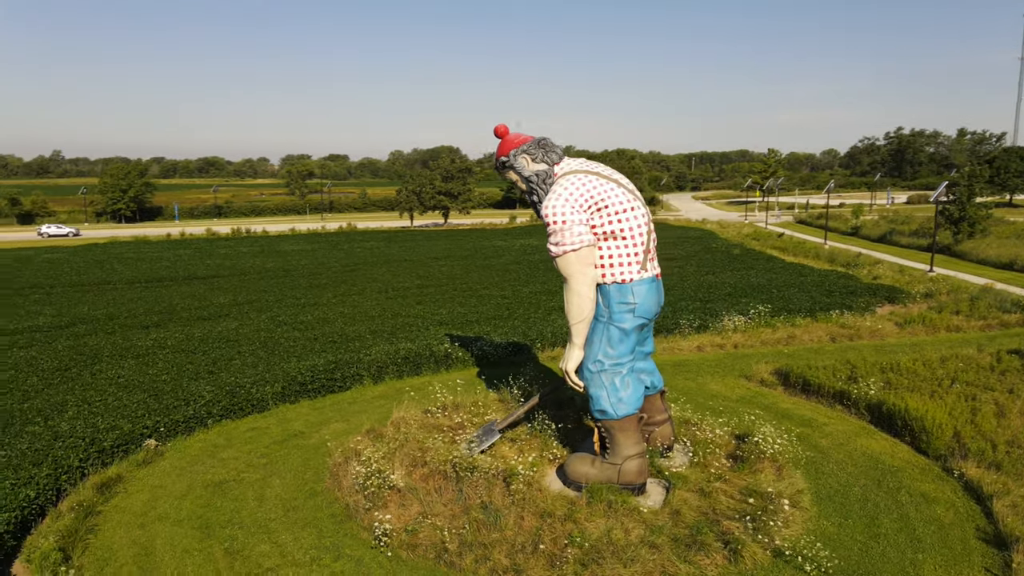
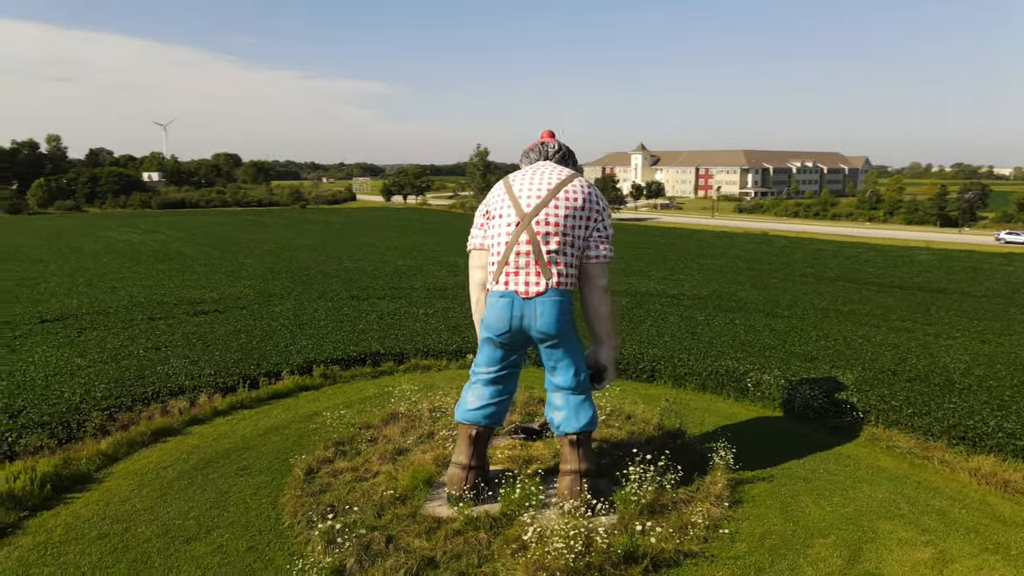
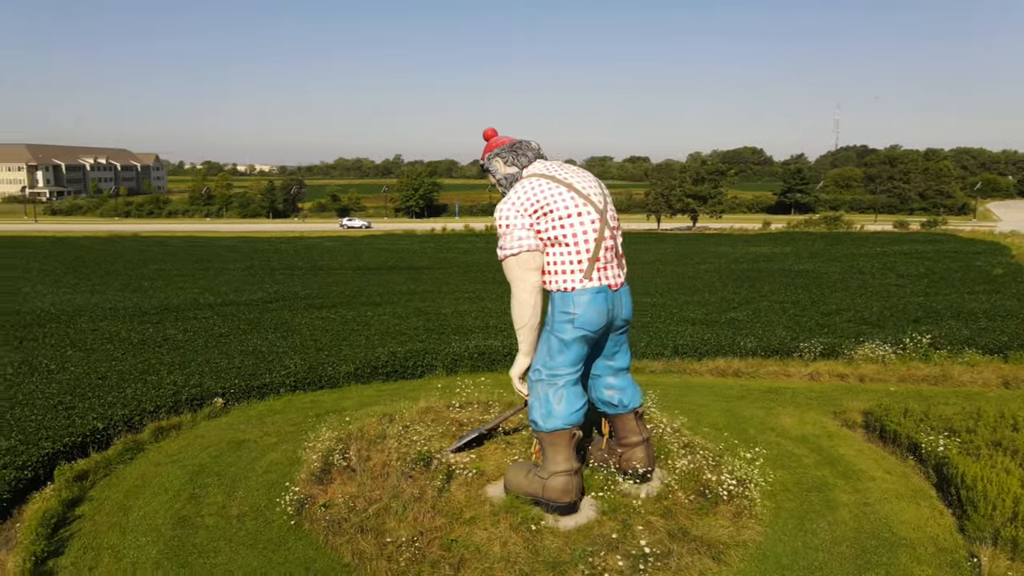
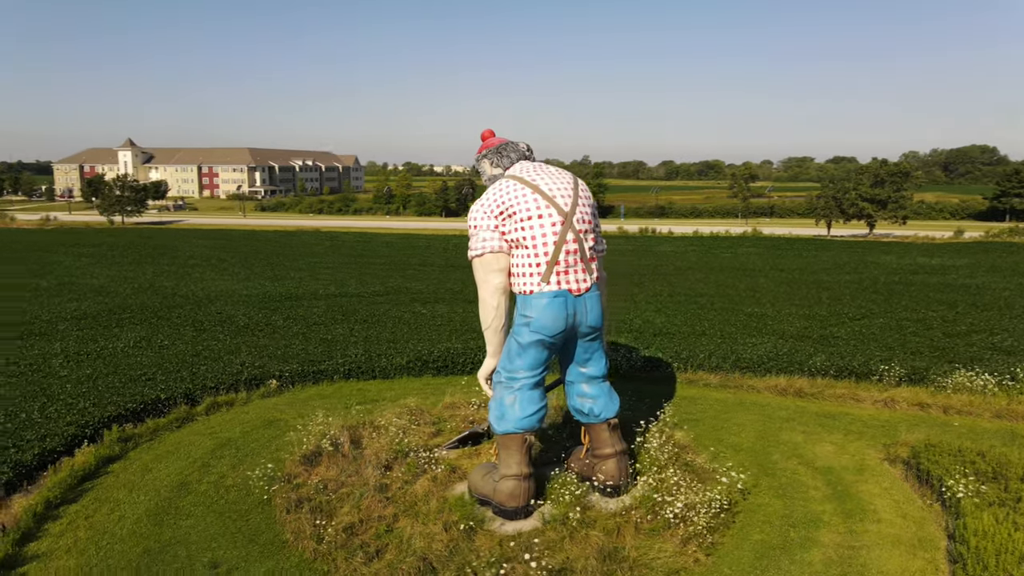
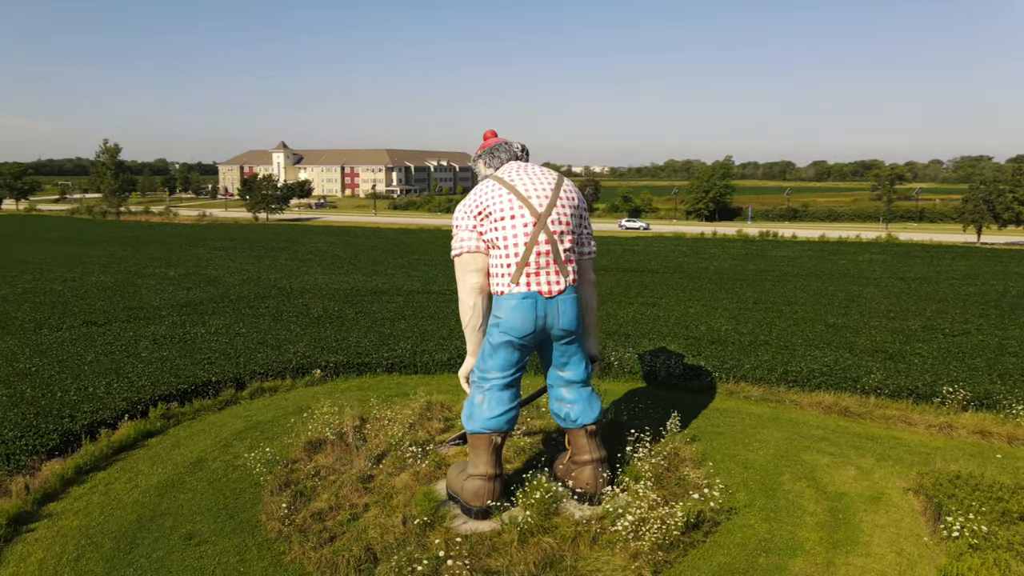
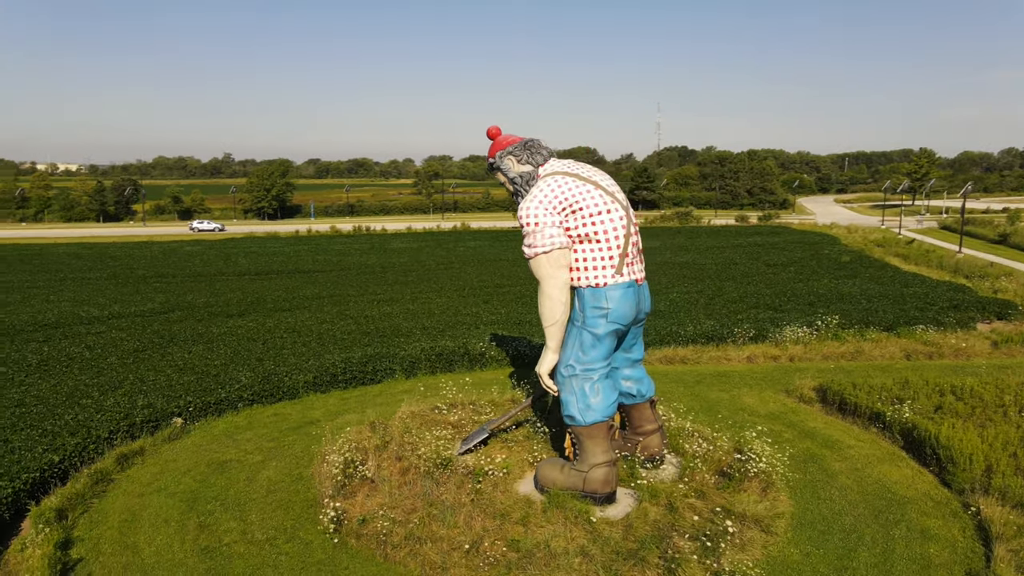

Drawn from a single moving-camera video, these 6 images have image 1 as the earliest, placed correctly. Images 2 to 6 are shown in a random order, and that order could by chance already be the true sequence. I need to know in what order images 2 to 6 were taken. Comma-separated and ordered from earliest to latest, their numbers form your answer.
6, 3, 4, 5, 2
